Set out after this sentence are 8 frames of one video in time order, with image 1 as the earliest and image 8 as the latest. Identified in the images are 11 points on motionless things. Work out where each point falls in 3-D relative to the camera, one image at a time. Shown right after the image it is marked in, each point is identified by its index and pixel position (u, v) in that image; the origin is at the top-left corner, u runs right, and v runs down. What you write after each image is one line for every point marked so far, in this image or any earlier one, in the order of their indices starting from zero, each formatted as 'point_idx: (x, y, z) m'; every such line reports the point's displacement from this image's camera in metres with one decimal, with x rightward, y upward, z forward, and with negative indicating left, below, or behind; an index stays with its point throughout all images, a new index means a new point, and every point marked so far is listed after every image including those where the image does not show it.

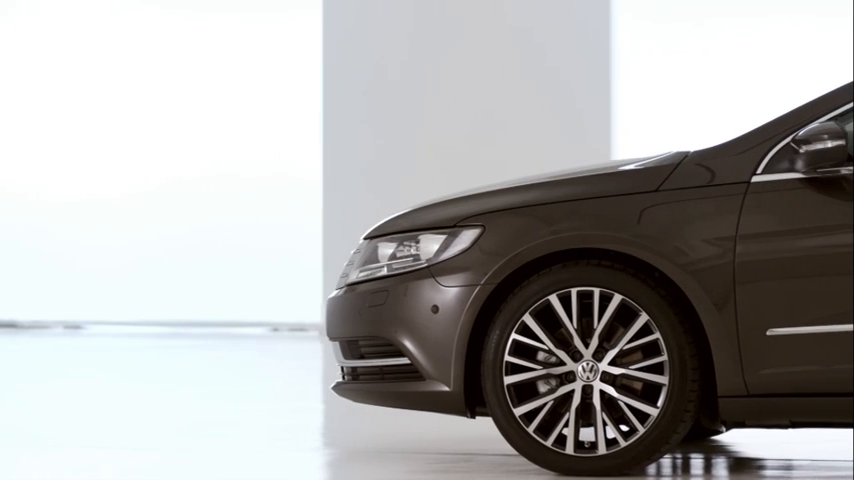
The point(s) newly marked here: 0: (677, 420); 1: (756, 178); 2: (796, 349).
0: (+0.5, -0.3, +3.9) m
1: (+0.6, +0.1, +4.0) m
2: (+0.7, -0.2, +3.9) m
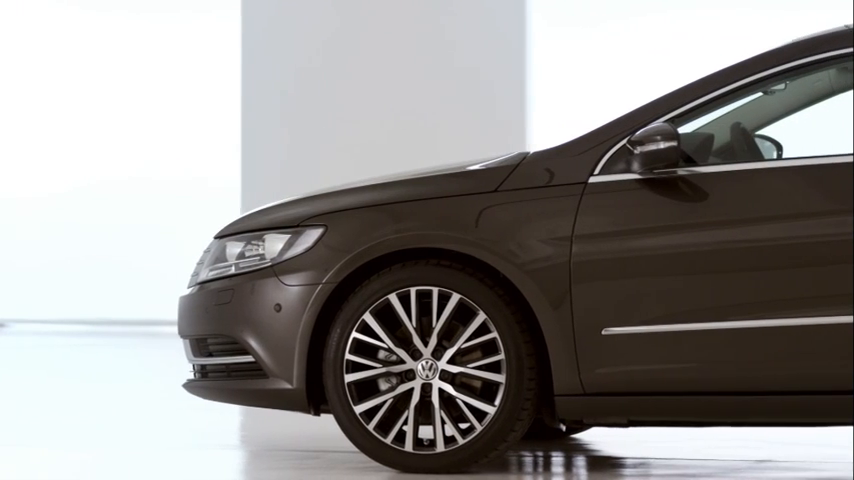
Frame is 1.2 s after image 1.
0: (+0.2, -0.3, +3.9) m
1: (+0.3, +0.1, +4.0) m
2: (+0.4, -0.2, +3.9) m
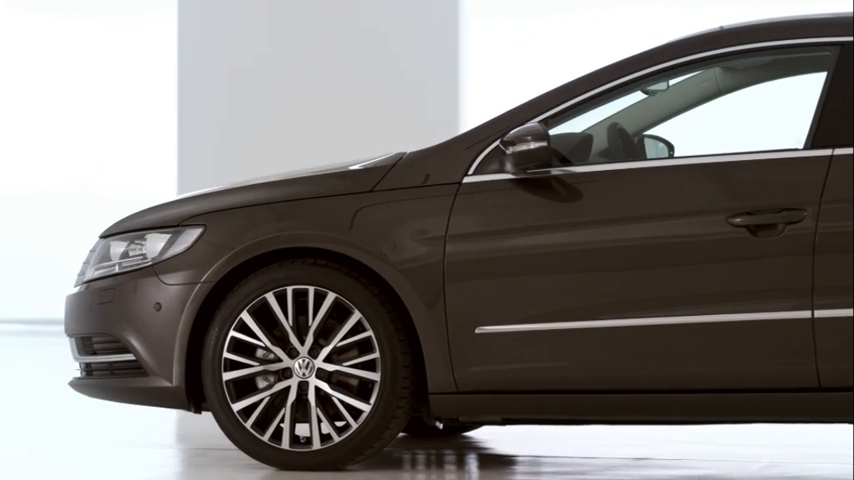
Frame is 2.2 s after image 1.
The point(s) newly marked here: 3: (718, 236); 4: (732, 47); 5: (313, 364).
0: (-0.1, -0.3, +4.0) m
1: (+0.1, +0.1, +4.1) m
2: (+0.1, -0.2, +4.0) m
3: (+0.5, 0.0, +3.9) m
4: (+0.6, +0.4, +4.1) m
5: (-0.2, -0.2, +4.0) m
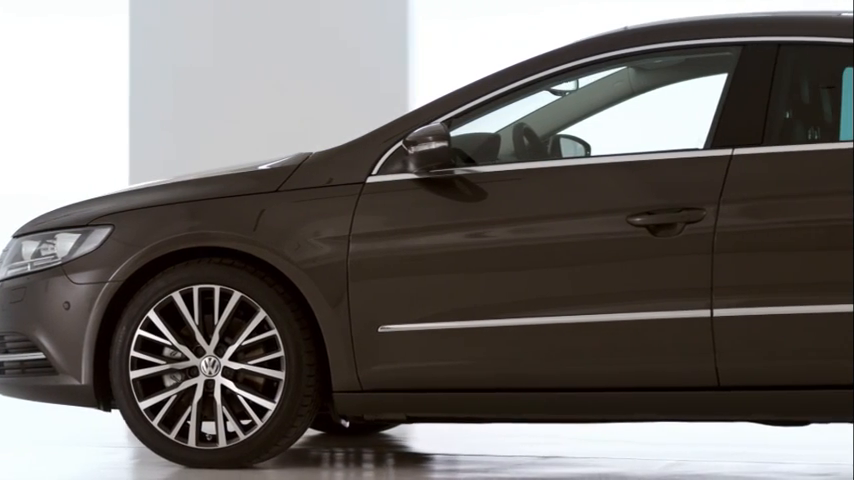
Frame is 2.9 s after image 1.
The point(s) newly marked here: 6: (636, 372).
0: (-0.3, -0.3, +4.0) m
1: (-0.1, +0.1, +4.1) m
2: (0.0, -0.2, +4.0) m
3: (+0.3, 0.0, +3.9) m
4: (+0.4, +0.4, +4.1) m
5: (-0.4, -0.2, +4.0) m
6: (+0.4, -0.2, +3.9) m
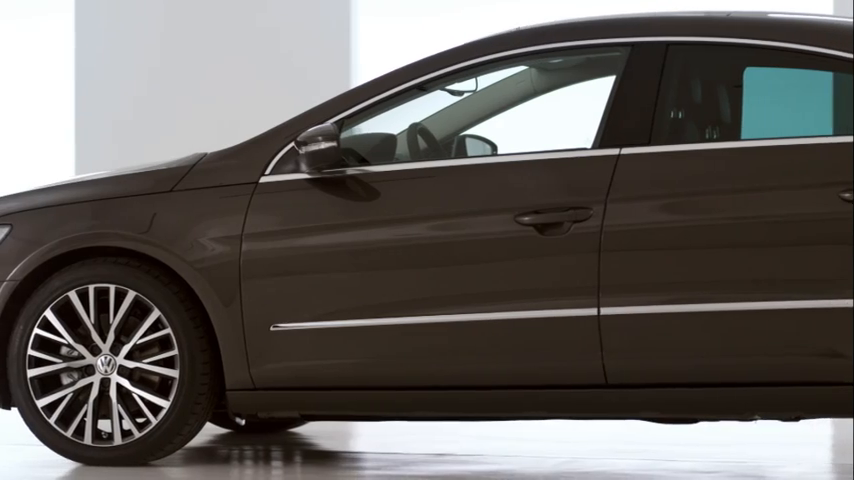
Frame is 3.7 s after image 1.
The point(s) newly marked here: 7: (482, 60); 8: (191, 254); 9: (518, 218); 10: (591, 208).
0: (-0.5, -0.3, +4.0) m
1: (-0.3, +0.1, +4.1) m
2: (-0.3, -0.2, +4.0) m
3: (+0.1, 0.0, +3.9) m
4: (+0.2, +0.4, +4.2) m
5: (-0.6, -0.2, +4.0) m
6: (+0.2, -0.2, +4.0) m
7: (+0.1, +0.4, +4.2) m
8: (-0.5, 0.0, +4.1) m
9: (+0.2, 0.0, +3.9) m
10: (+0.3, +0.1, +3.9) m
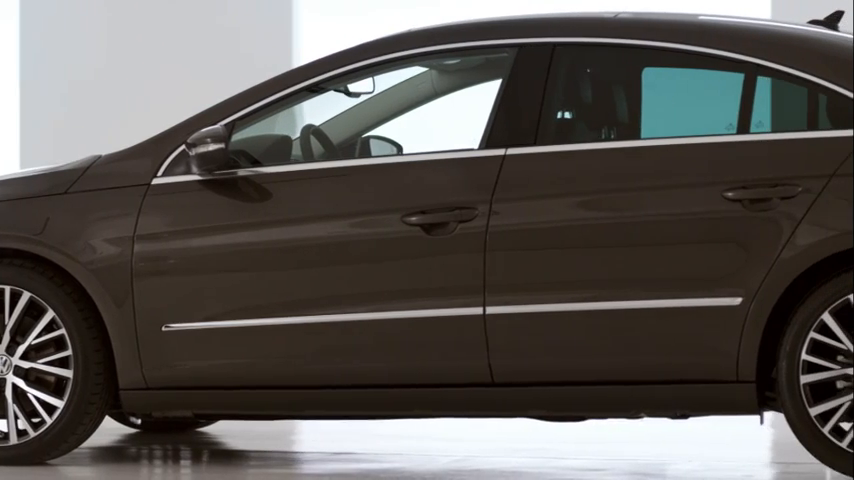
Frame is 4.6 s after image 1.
0: (-0.7, -0.3, +4.1) m
1: (-0.5, +0.1, +4.2) m
2: (-0.5, -0.2, +4.1) m
3: (-0.1, 0.0, +4.0) m
4: (0.0, +0.4, +4.2) m
5: (-0.8, -0.2, +4.1) m
6: (0.0, -0.2, +4.0) m
7: (-0.1, +0.4, +4.2) m
8: (-0.7, 0.0, +4.1) m
9: (0.0, 0.0, +4.0) m
10: (+0.1, +0.1, +4.0) m
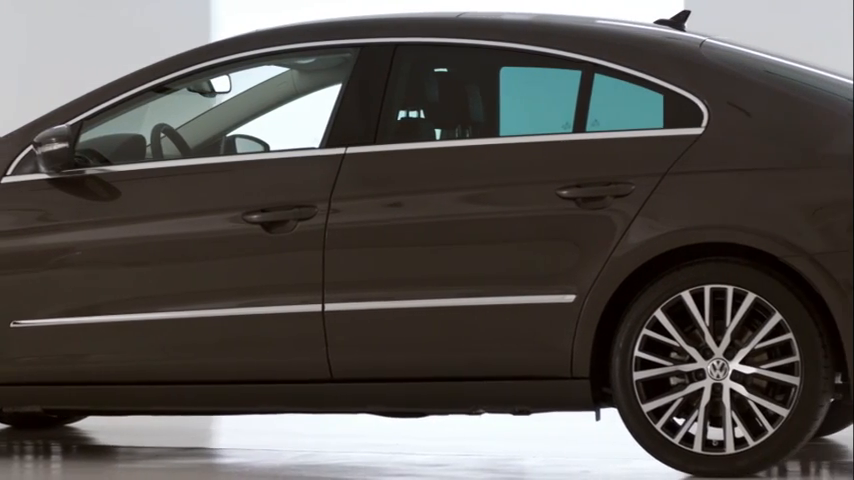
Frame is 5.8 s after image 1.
0: (-1.0, -0.3, +4.1) m
1: (-0.8, +0.1, +4.2) m
2: (-0.8, -0.2, +4.1) m
3: (-0.4, 0.0, +4.0) m
4: (-0.3, +0.4, +4.2) m
5: (-1.1, -0.2, +4.1) m
6: (-0.3, -0.2, +4.0) m
7: (-0.4, +0.4, +4.3) m
8: (-1.0, 0.0, +4.2) m
9: (-0.3, 0.0, +4.0) m
10: (-0.2, +0.1, +4.0) m
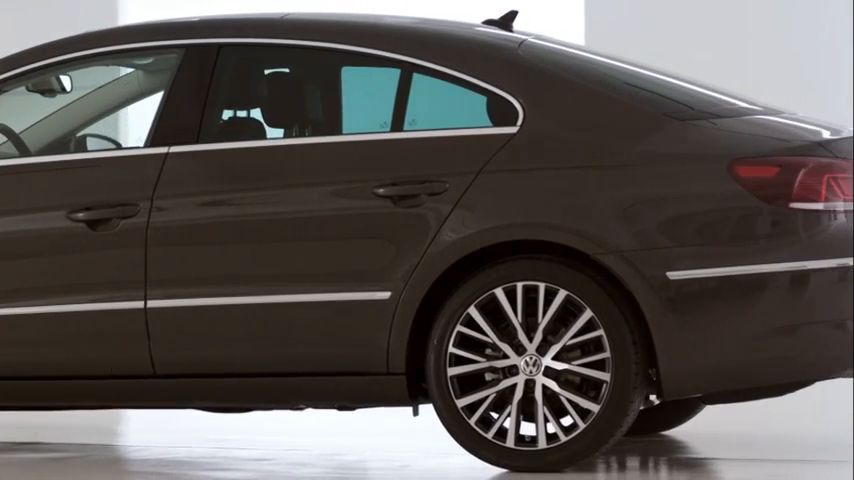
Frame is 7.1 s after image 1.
0: (-1.3, -0.3, +4.2) m
1: (-1.2, +0.1, +4.3) m
2: (-1.1, -0.2, +4.2) m
3: (-0.7, 0.0, +4.1) m
4: (-0.6, +0.4, +4.3) m
5: (-1.4, -0.2, +4.2) m
6: (-0.7, -0.2, +4.1) m
7: (-0.7, +0.4, +4.3) m
8: (-1.3, 0.0, +4.2) m
9: (-0.7, 0.0, +4.1) m
10: (-0.6, +0.1, +4.1) m
